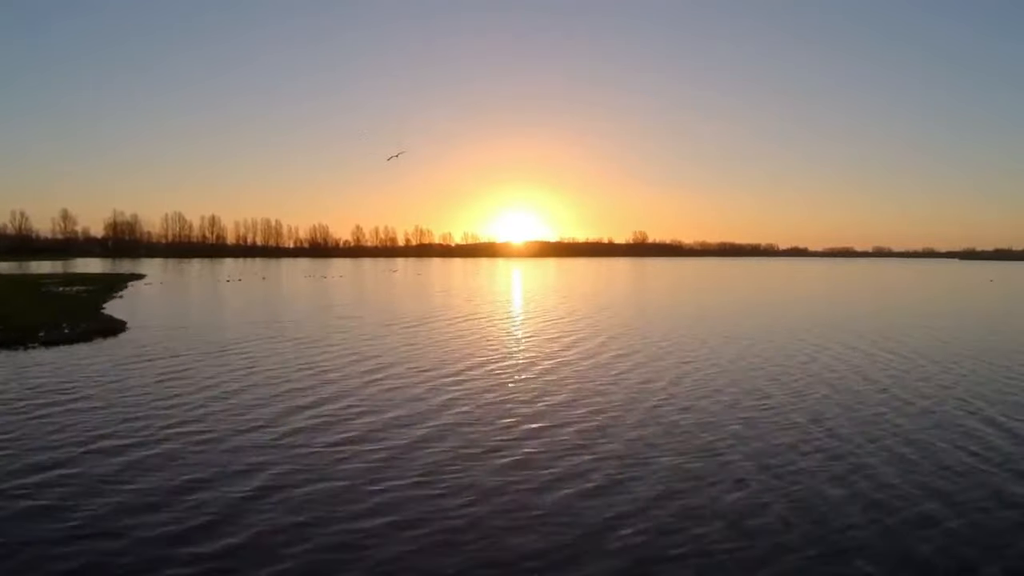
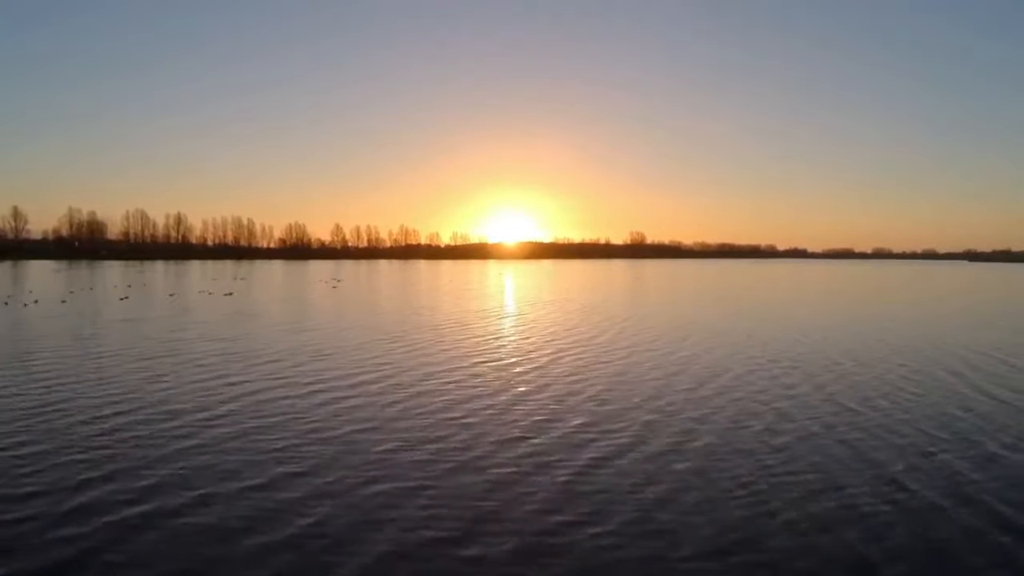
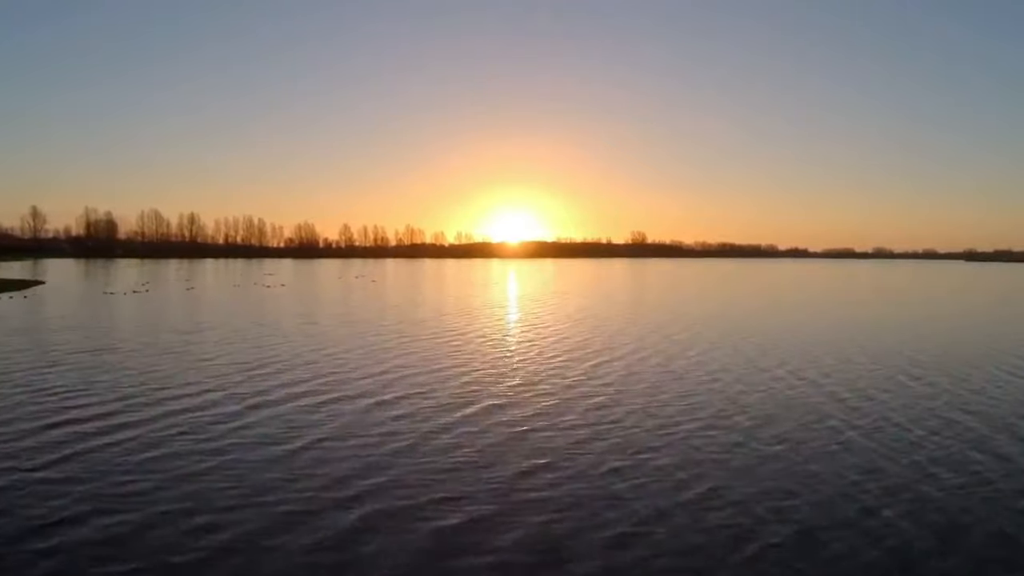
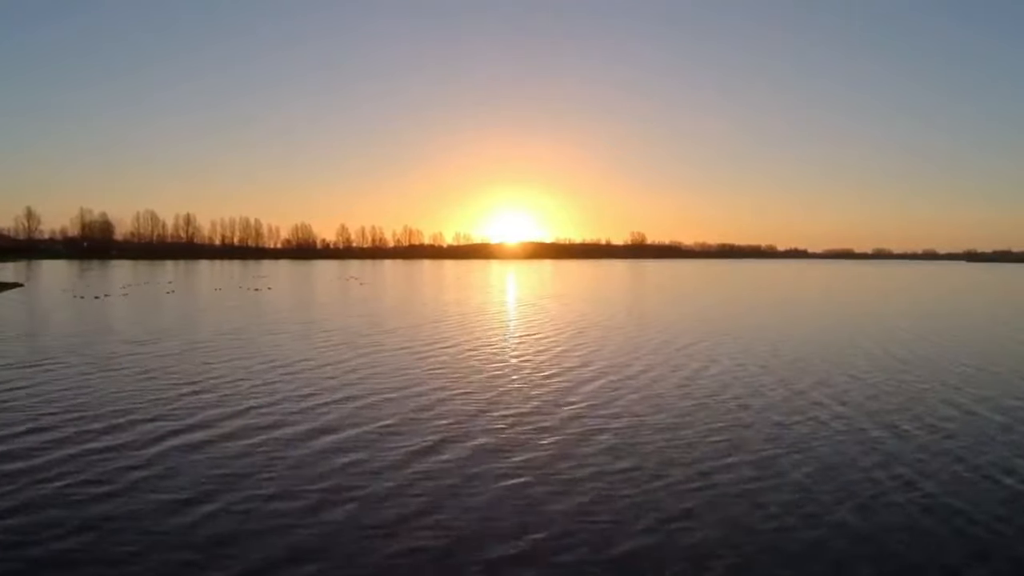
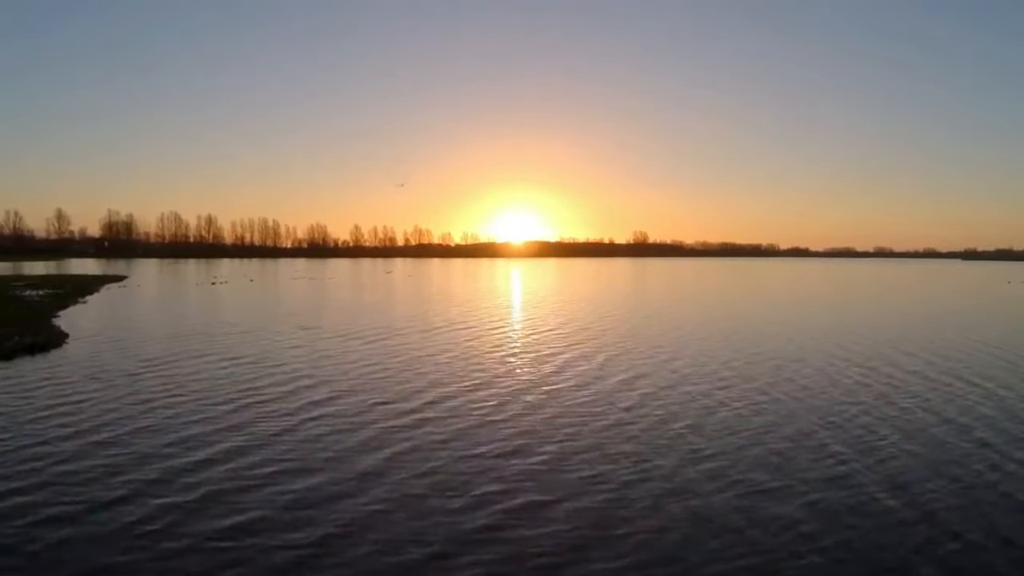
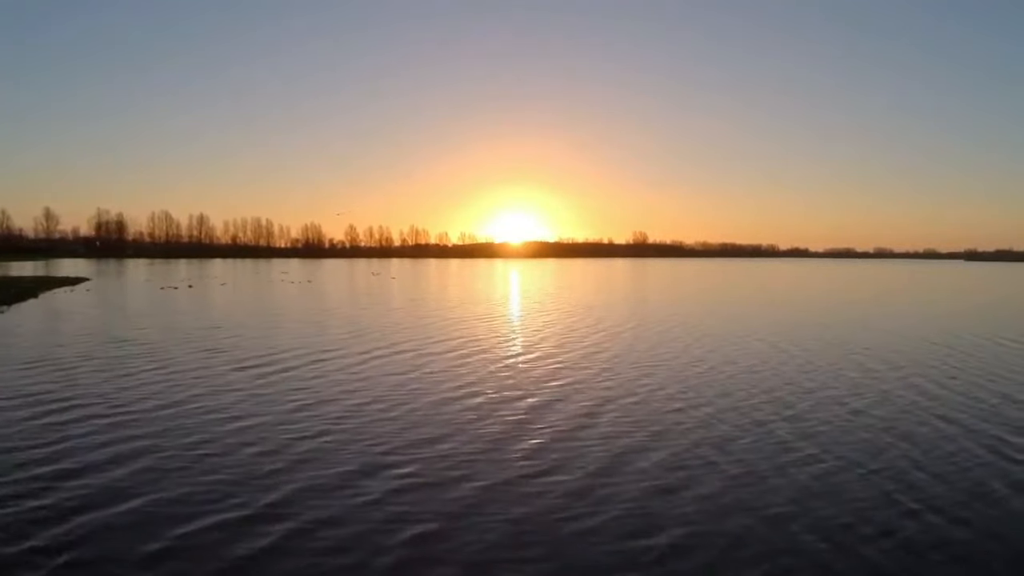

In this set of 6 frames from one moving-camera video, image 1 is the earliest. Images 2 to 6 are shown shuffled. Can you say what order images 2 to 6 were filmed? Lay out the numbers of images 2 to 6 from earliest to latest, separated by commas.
5, 6, 3, 4, 2
